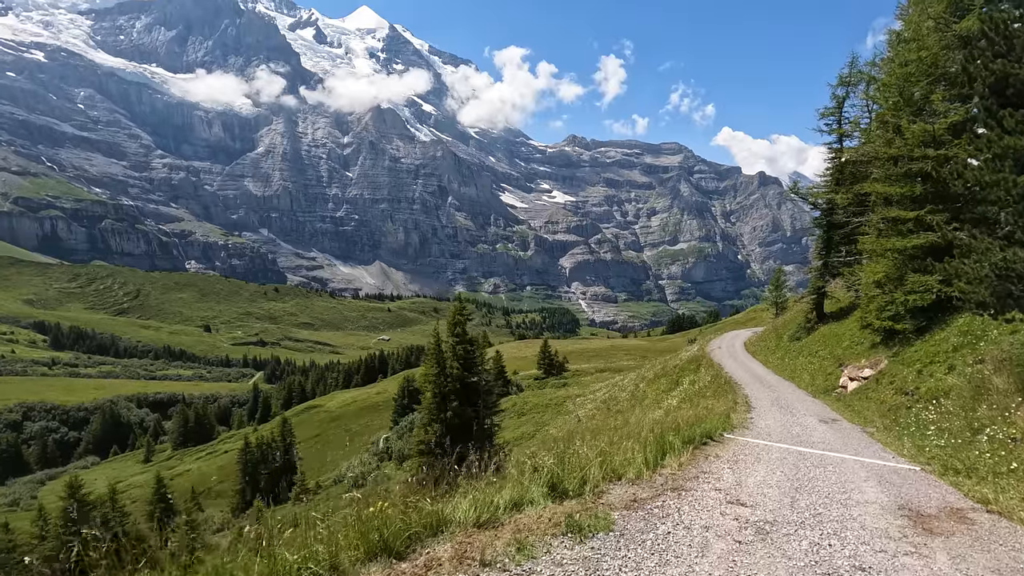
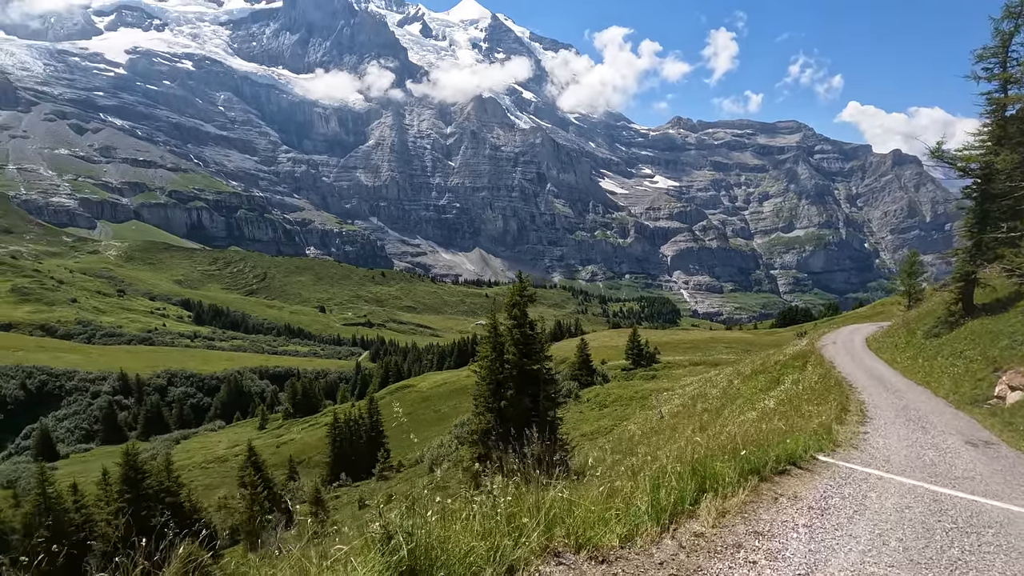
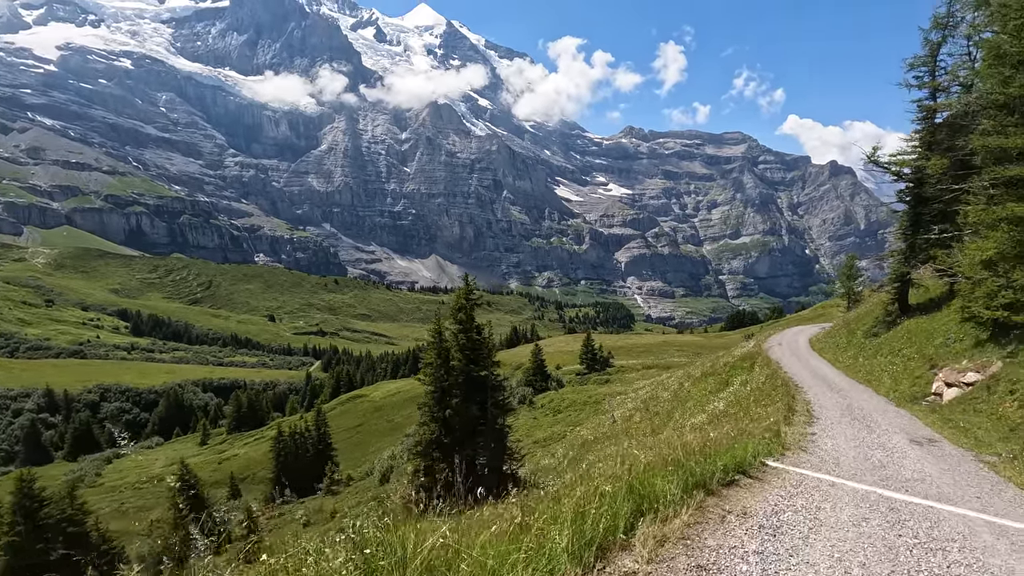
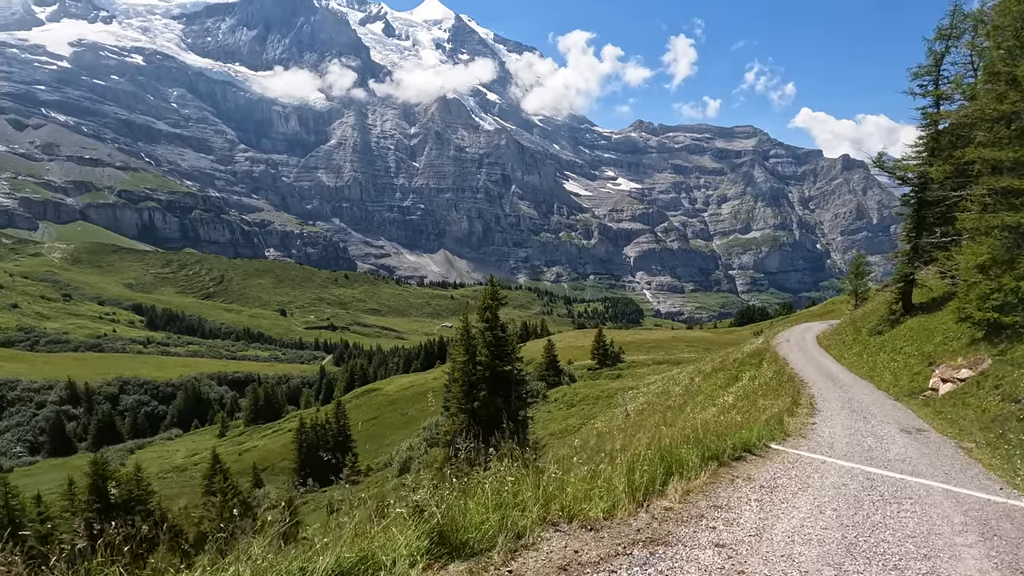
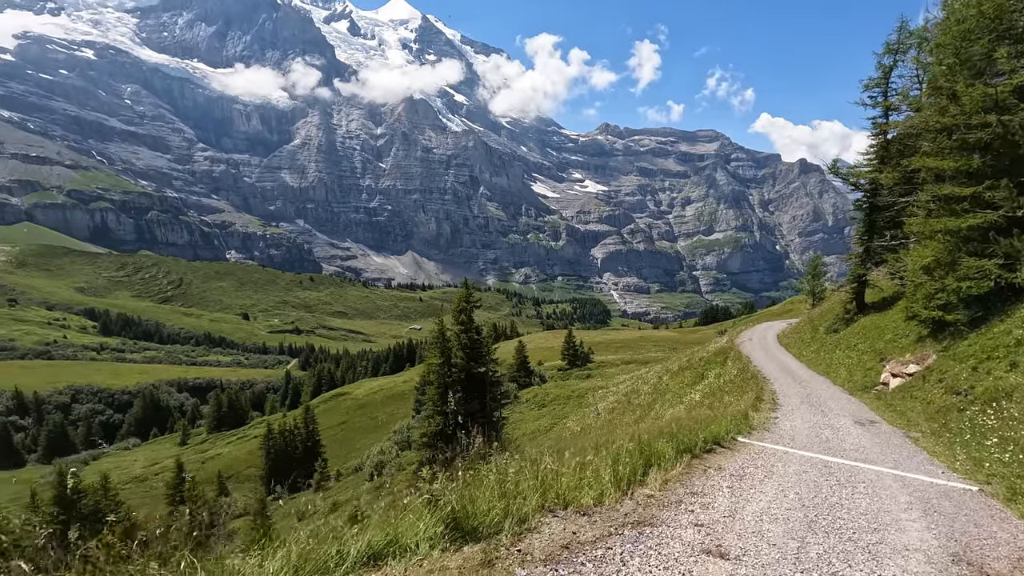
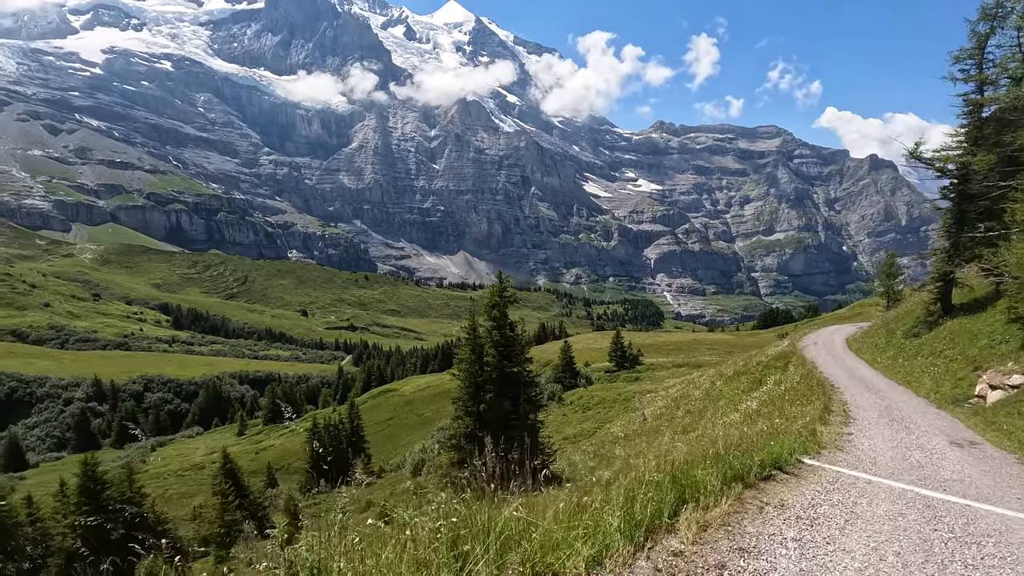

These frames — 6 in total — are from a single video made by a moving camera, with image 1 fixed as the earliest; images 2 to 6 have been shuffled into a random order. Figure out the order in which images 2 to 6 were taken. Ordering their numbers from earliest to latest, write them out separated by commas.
5, 4, 2, 6, 3
